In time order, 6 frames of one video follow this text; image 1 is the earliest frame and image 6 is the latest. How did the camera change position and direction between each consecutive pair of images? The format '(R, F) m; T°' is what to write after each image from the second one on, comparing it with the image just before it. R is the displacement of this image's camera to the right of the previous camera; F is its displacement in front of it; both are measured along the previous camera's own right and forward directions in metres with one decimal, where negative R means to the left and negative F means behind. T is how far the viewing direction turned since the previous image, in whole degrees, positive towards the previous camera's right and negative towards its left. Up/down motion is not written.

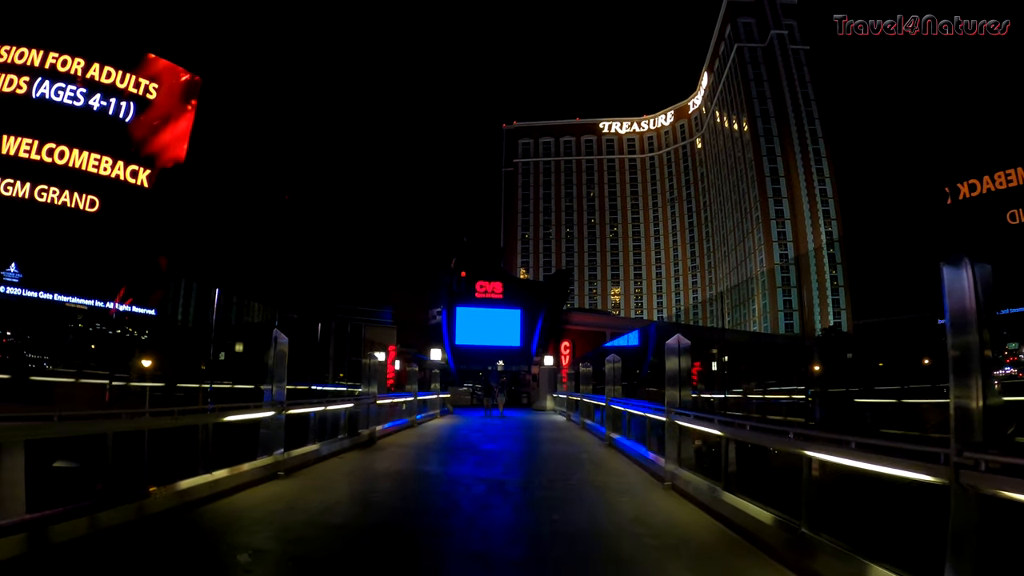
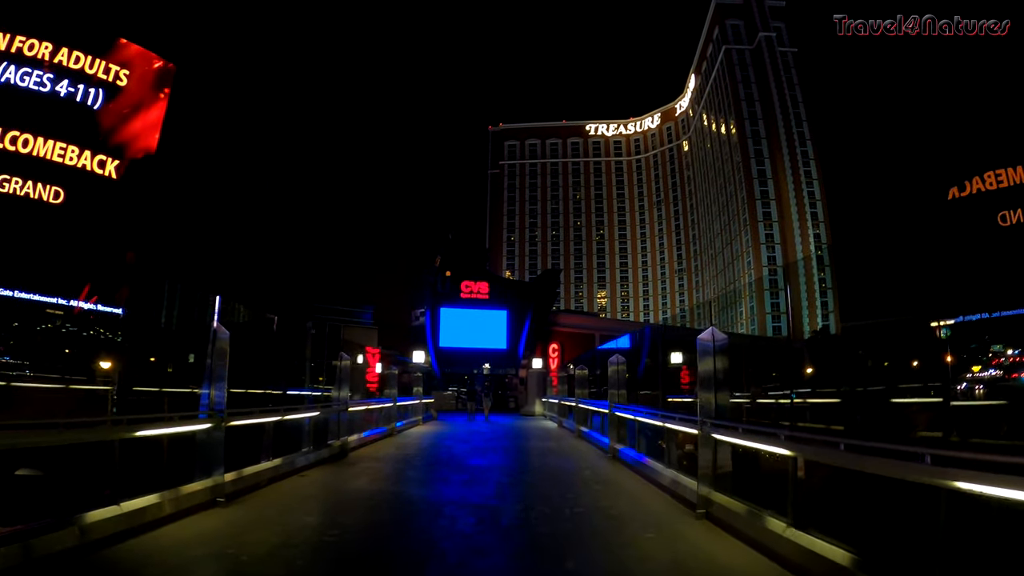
(-0.1, +1.2) m; +1°
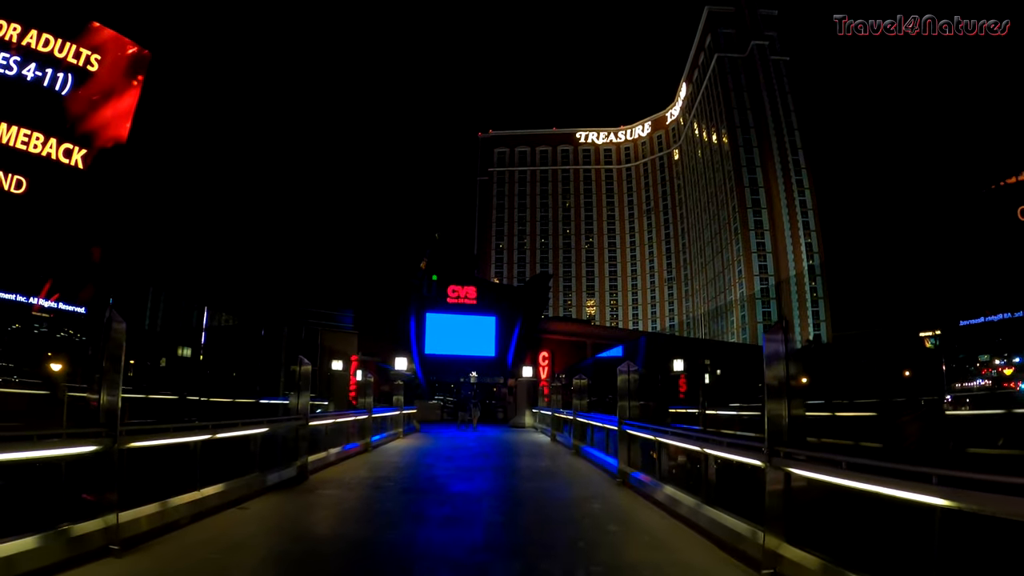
(-0.1, +1.3) m; +1°
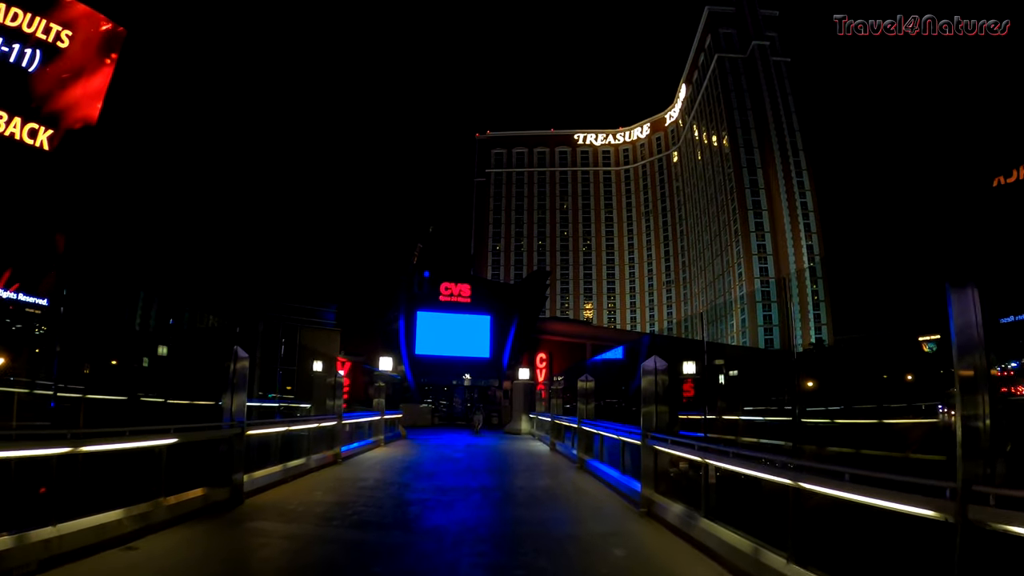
(0.0, +1.6) m; 0°
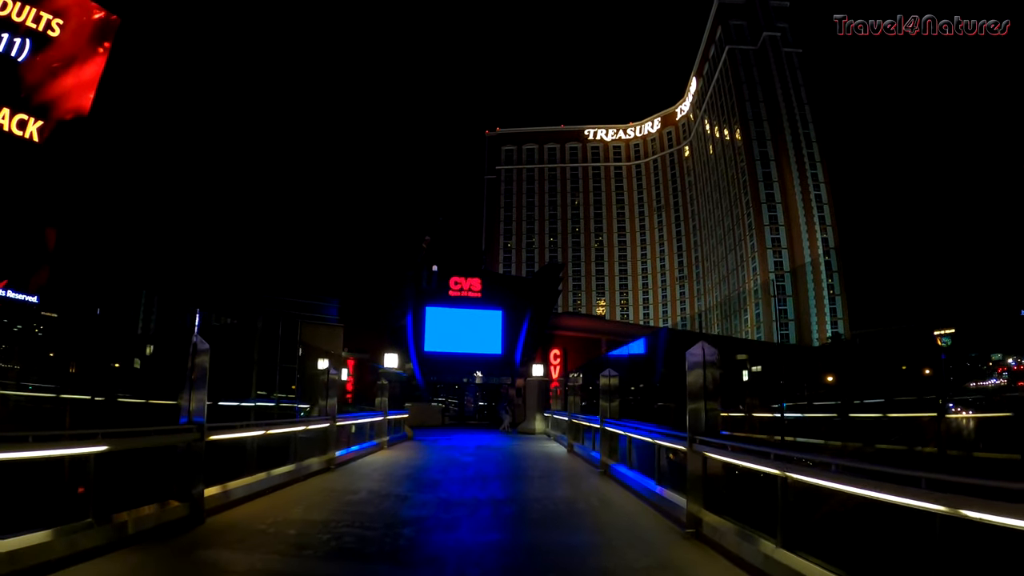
(0.0, +1.1) m; -1°
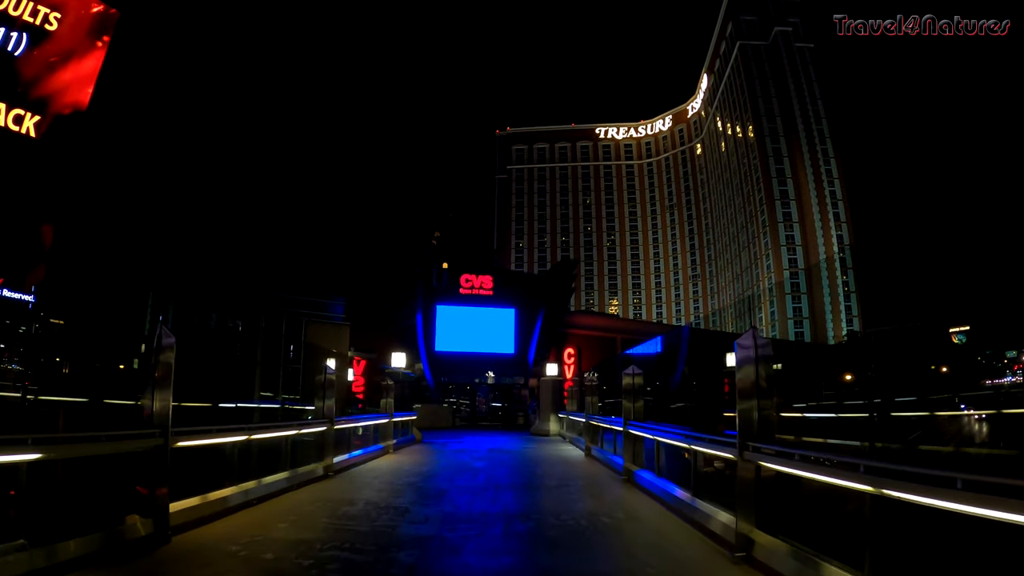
(0.0, +0.7) m; -1°
